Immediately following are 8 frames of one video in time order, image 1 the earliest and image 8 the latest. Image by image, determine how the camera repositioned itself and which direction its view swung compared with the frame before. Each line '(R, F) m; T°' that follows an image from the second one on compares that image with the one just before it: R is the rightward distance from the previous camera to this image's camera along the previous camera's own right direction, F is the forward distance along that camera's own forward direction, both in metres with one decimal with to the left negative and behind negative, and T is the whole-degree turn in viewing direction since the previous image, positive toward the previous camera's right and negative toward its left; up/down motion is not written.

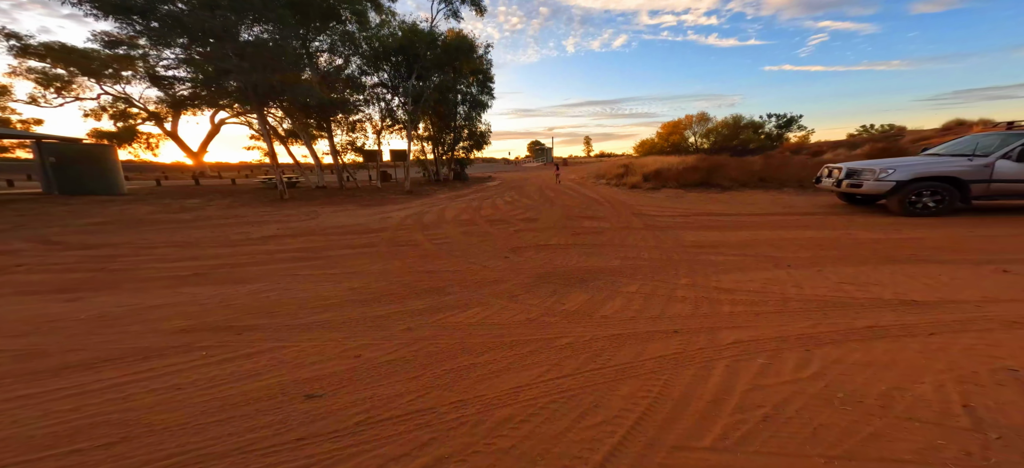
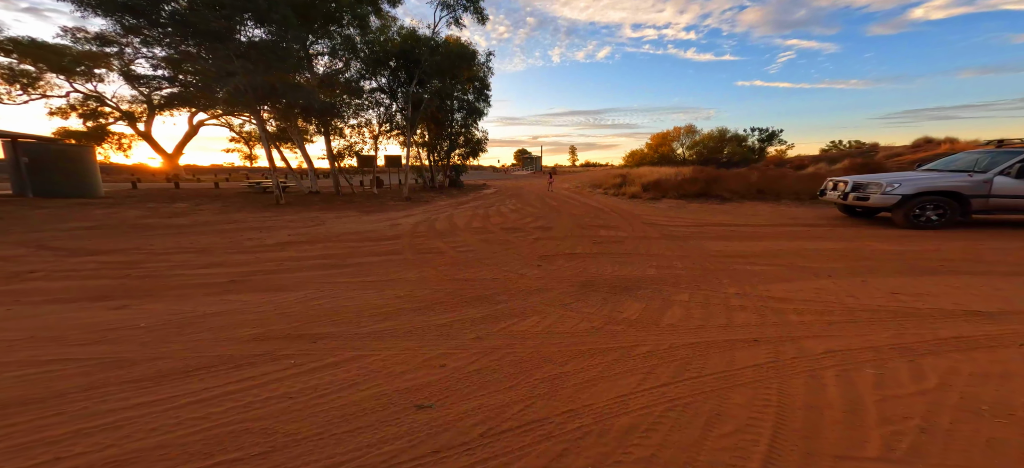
(-0.6, 0.0) m; +2°
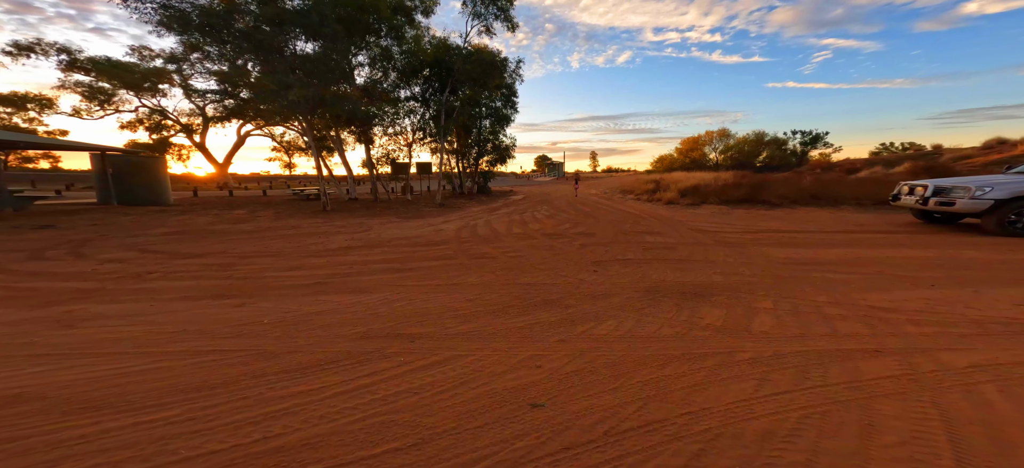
(-0.4, -0.1) m; -4°
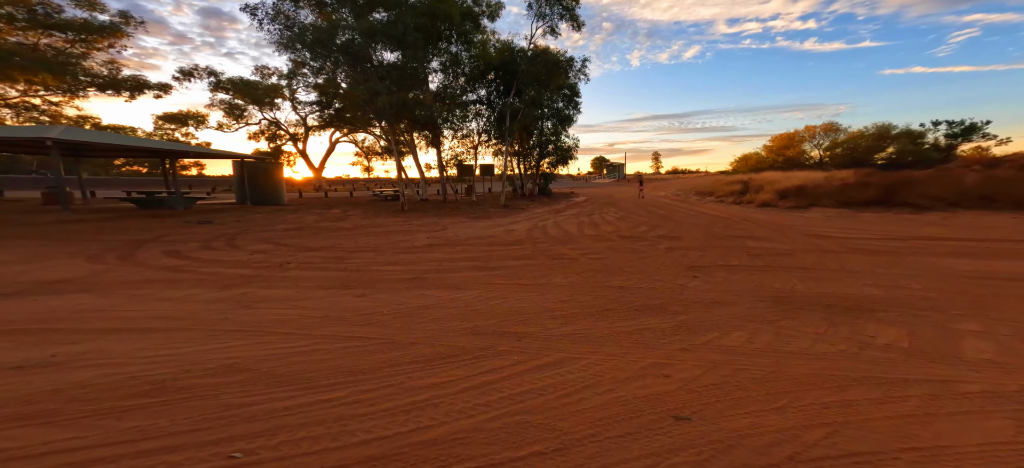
(-0.3, +0.1) m; -10°
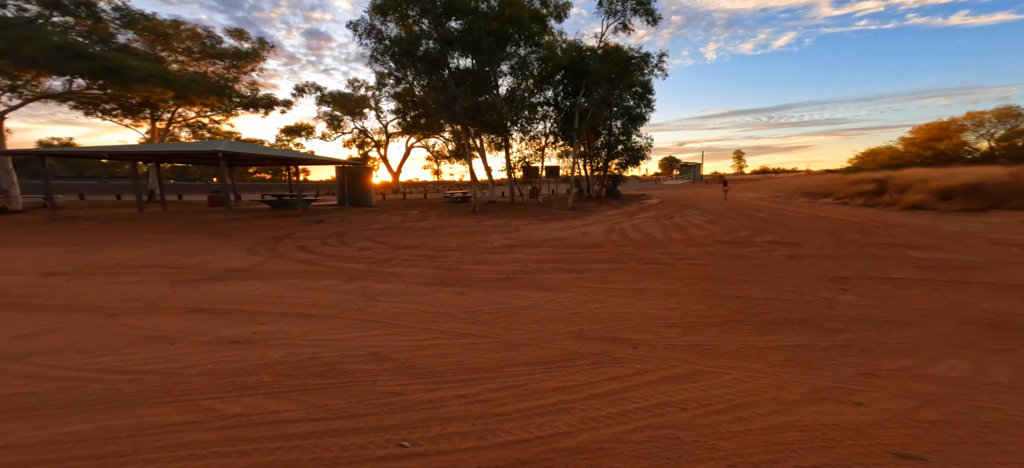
(-0.5, 0.0) m; -11°
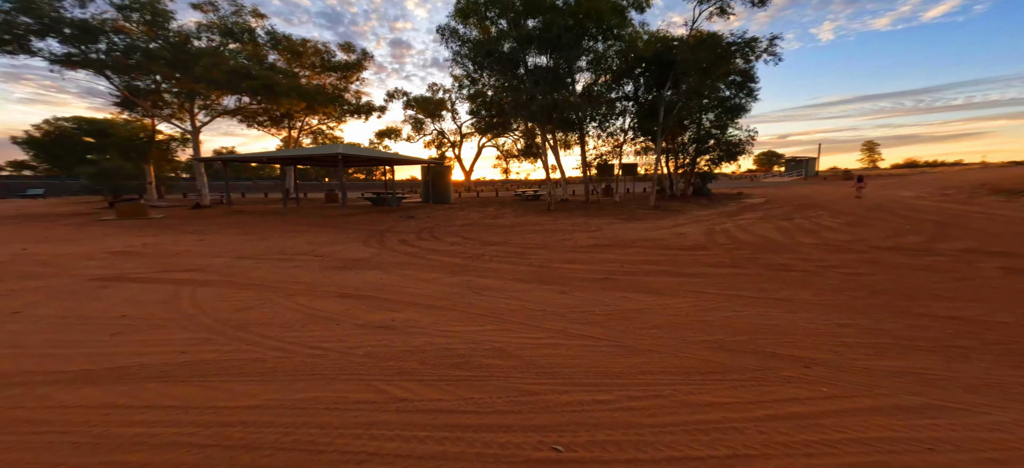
(-0.9, +0.1) m; -12°
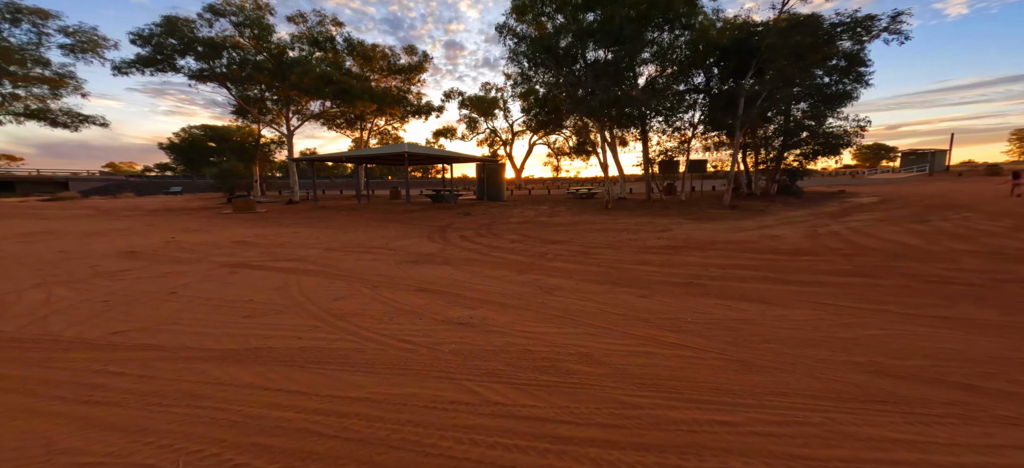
(-1.1, +0.5) m; -8°
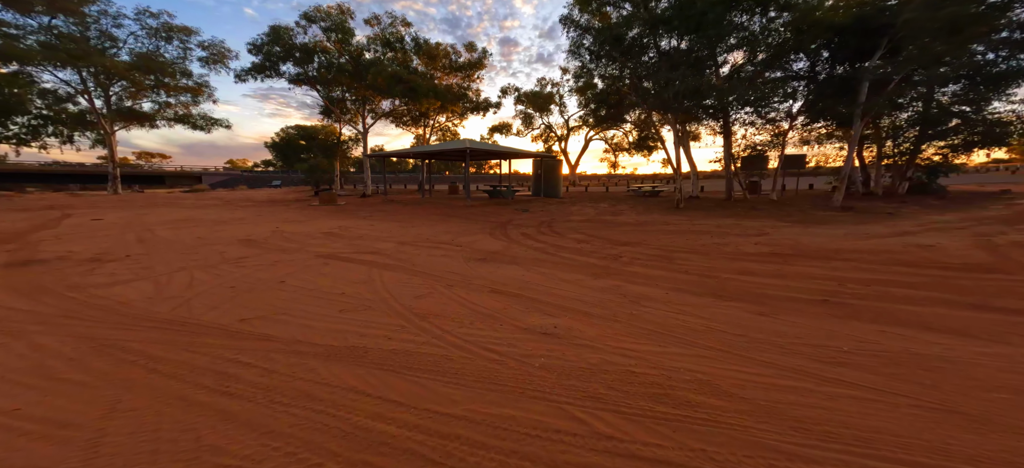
(-1.6, +1.5) m; -8°
